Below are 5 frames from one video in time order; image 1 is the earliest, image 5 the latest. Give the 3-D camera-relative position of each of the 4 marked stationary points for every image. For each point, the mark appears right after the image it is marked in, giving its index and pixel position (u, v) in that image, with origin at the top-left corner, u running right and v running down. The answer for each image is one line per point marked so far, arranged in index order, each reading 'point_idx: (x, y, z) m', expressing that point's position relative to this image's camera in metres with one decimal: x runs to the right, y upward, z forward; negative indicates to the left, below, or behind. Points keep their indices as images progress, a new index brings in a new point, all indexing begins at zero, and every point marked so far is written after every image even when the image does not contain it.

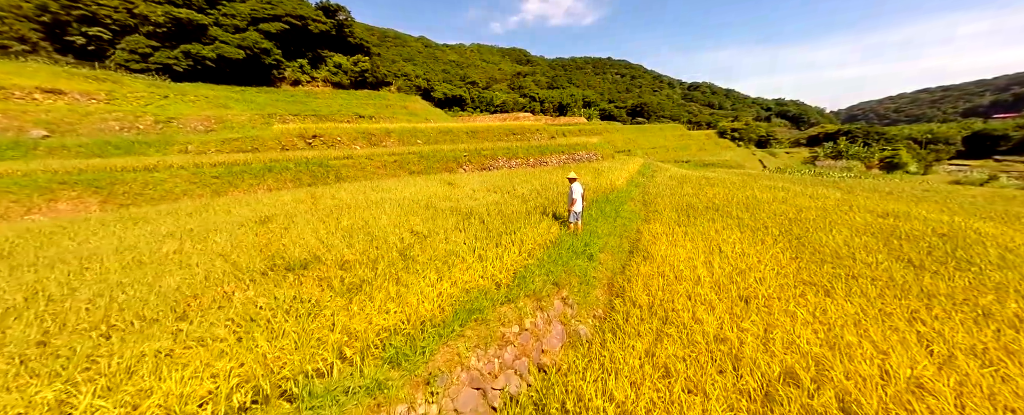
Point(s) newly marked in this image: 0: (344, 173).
0: (-7.2, +1.5, +12.7) m
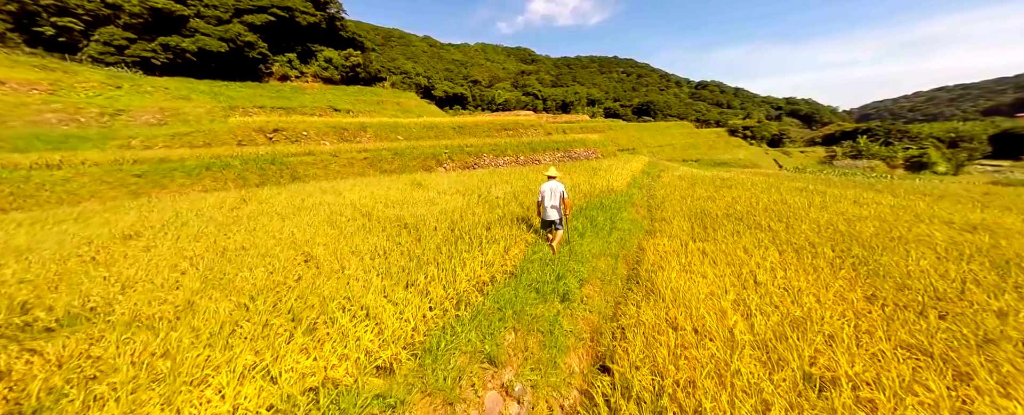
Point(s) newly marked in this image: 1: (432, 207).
0: (-7.8, +1.3, +11.1) m
1: (-1.7, 0.0, +6.5) m
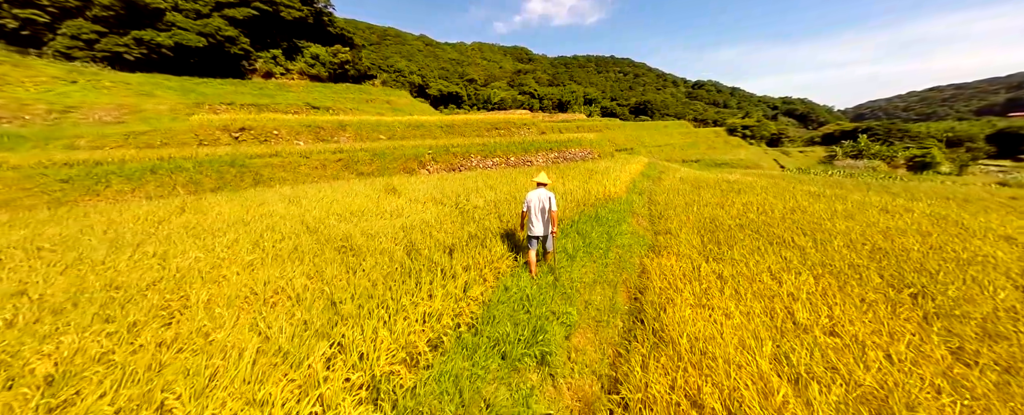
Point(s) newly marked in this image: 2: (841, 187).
0: (-8.2, +1.1, +10.0) m
1: (-2.1, -0.2, +5.5) m
2: (+13.8, +0.9, +12.5) m
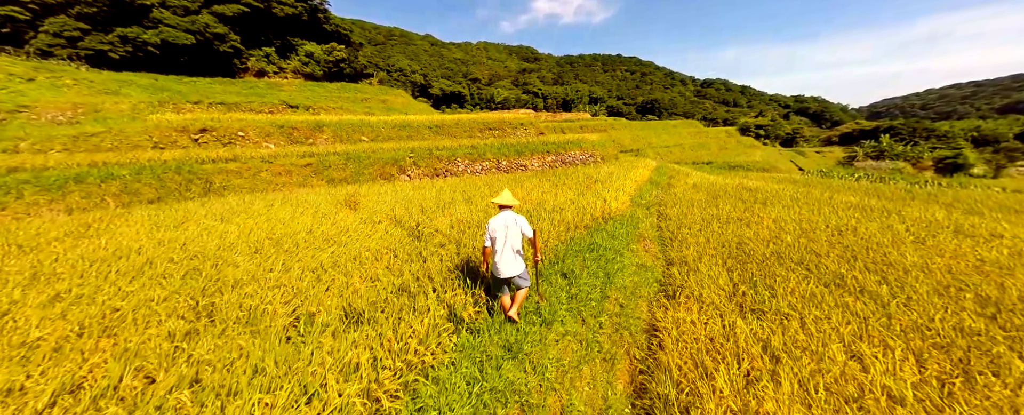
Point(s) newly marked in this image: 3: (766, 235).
0: (-8.6, +0.8, +8.8) m
1: (-2.6, -0.6, +4.2) m
2: (+13.5, +0.4, +10.9) m
3: (+5.1, -0.5, +6.0) m
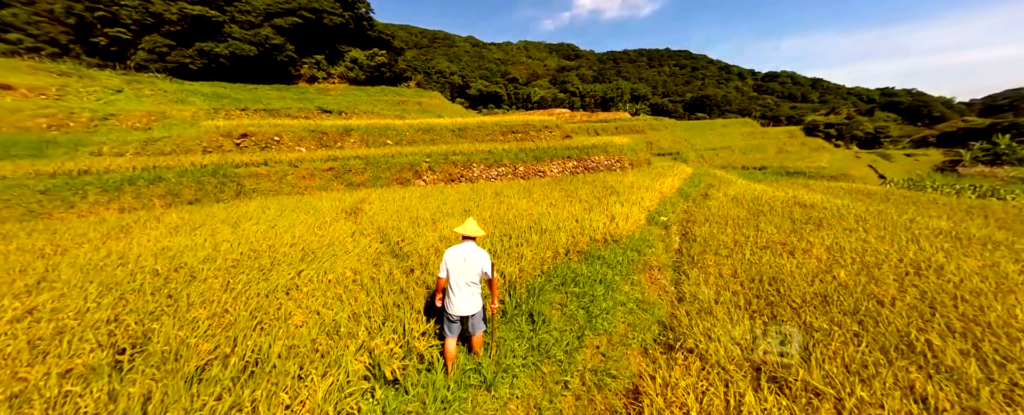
0: (-8.3, +0.7, +9.4) m
1: (-3.0, -0.8, +4.1) m
2: (+13.9, -0.2, +8.7) m
3: (+4.9, -1.0, +4.9) m
